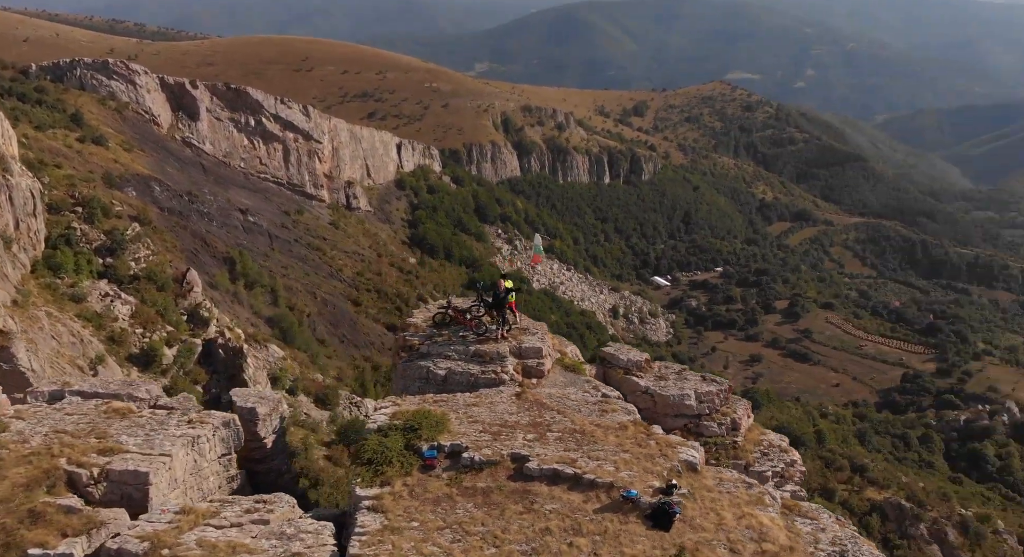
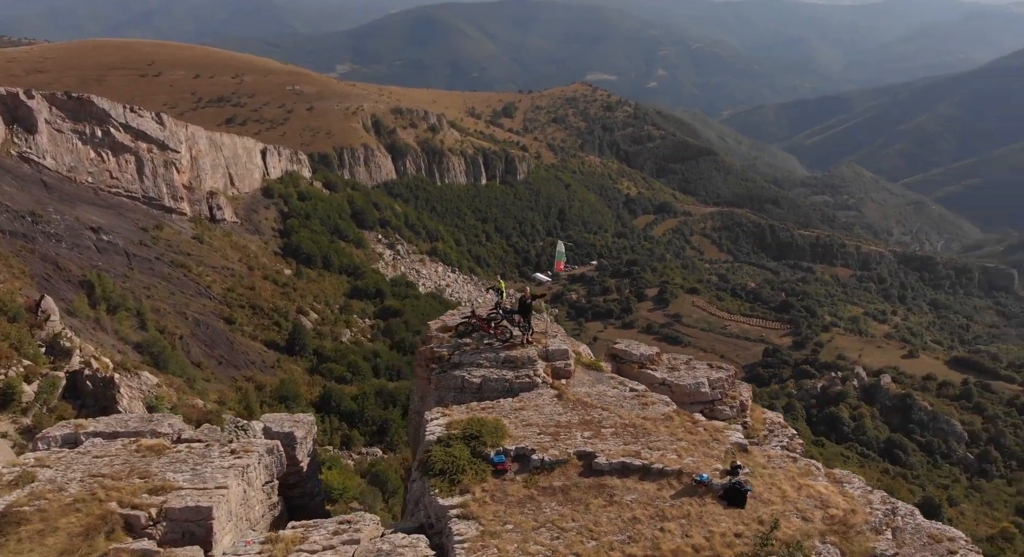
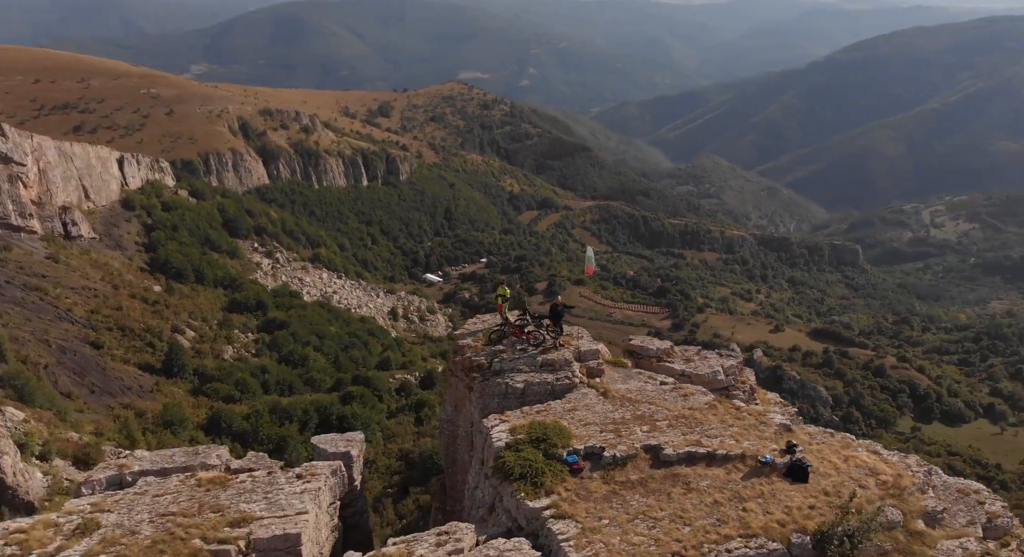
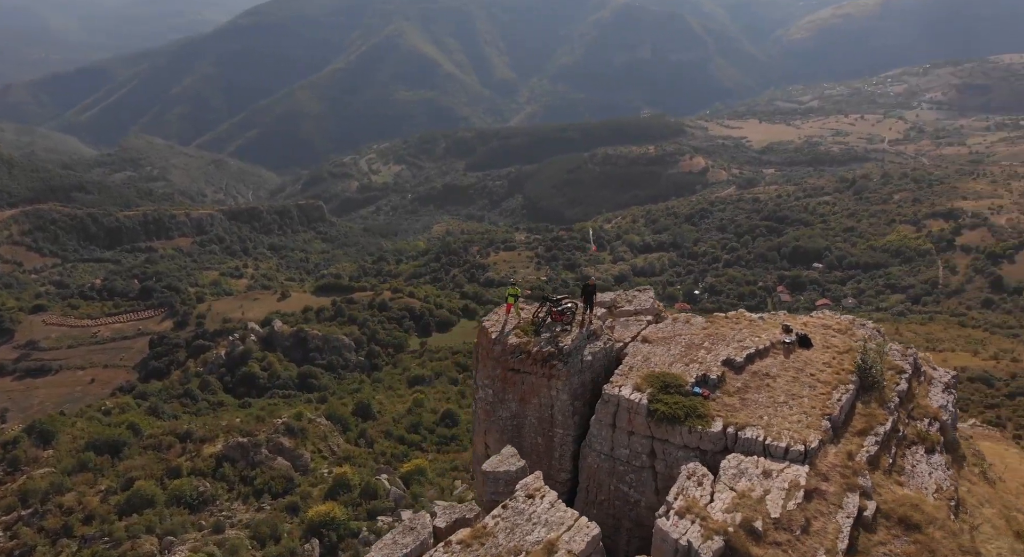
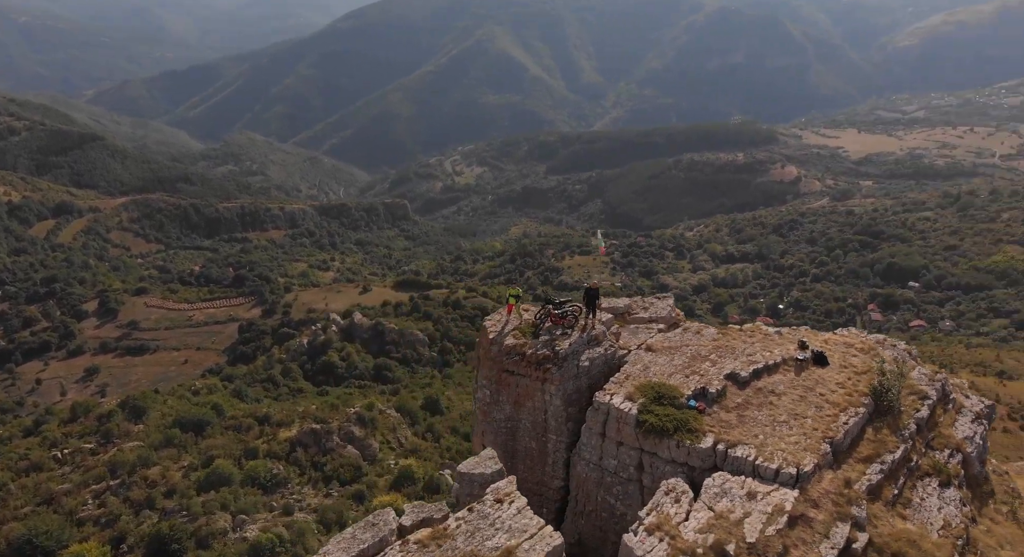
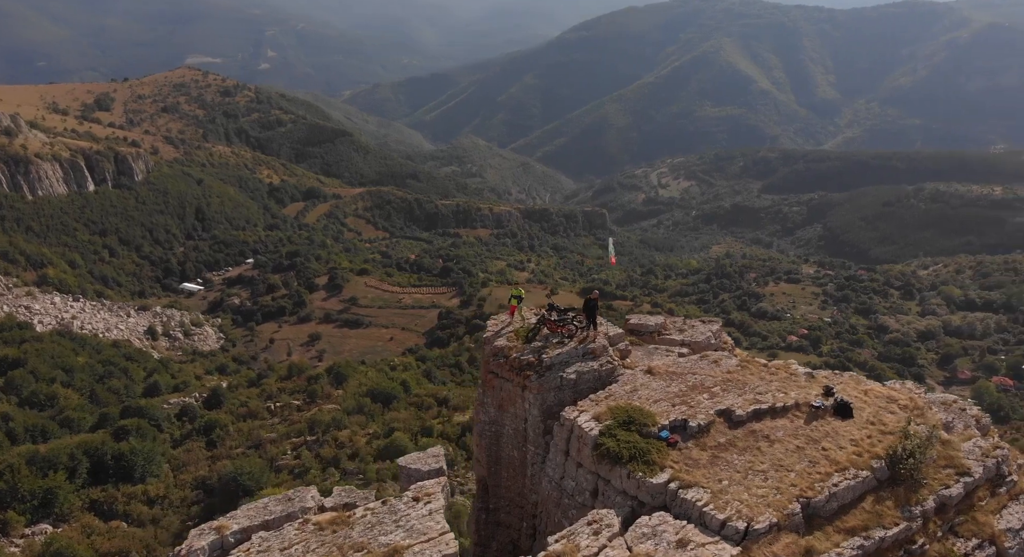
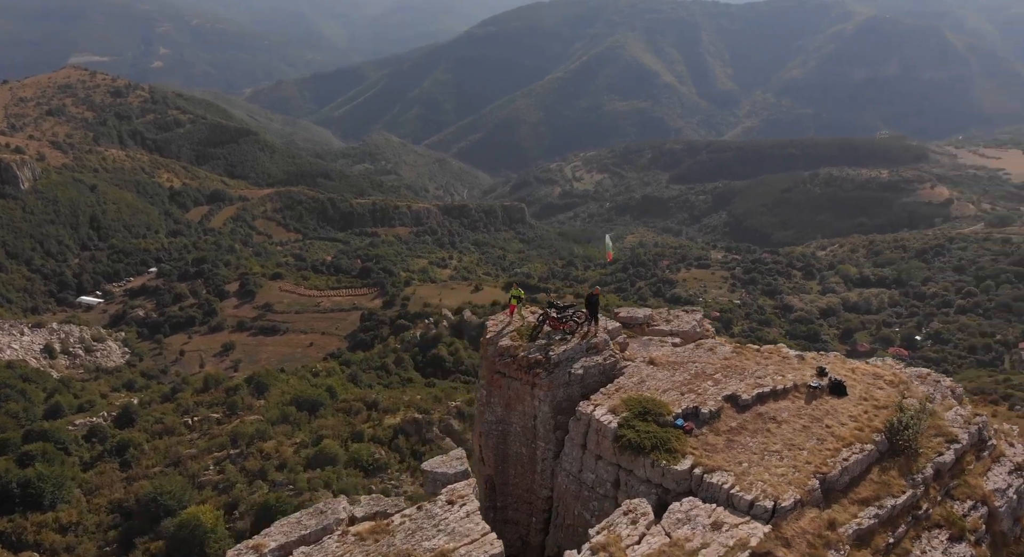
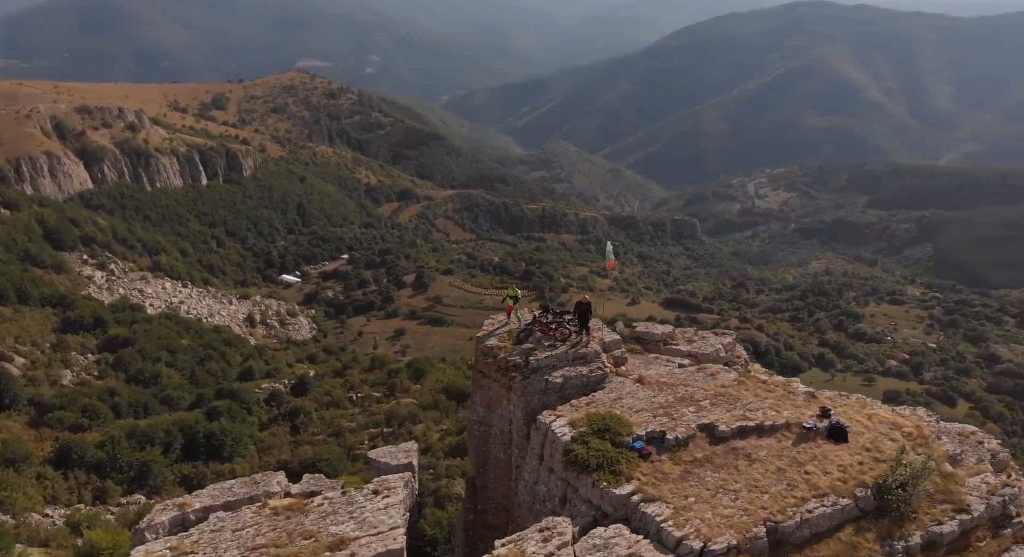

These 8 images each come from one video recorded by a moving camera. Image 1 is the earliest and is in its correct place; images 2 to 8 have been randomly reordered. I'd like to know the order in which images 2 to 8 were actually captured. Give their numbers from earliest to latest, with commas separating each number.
2, 3, 8, 6, 7, 5, 4
